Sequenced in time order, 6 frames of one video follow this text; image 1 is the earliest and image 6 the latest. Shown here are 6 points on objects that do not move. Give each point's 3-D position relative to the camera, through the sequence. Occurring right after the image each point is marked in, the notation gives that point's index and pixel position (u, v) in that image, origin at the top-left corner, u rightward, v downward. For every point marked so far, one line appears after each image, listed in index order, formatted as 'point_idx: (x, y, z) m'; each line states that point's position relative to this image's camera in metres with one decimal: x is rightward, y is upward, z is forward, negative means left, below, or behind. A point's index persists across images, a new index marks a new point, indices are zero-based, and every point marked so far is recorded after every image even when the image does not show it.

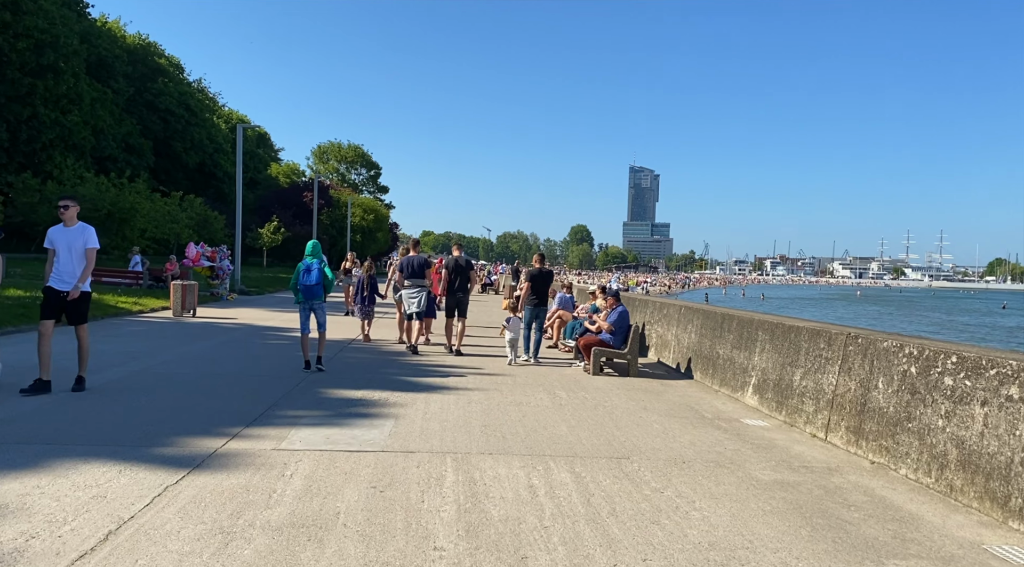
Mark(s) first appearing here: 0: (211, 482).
0: (-2.0, -1.3, +5.2) m
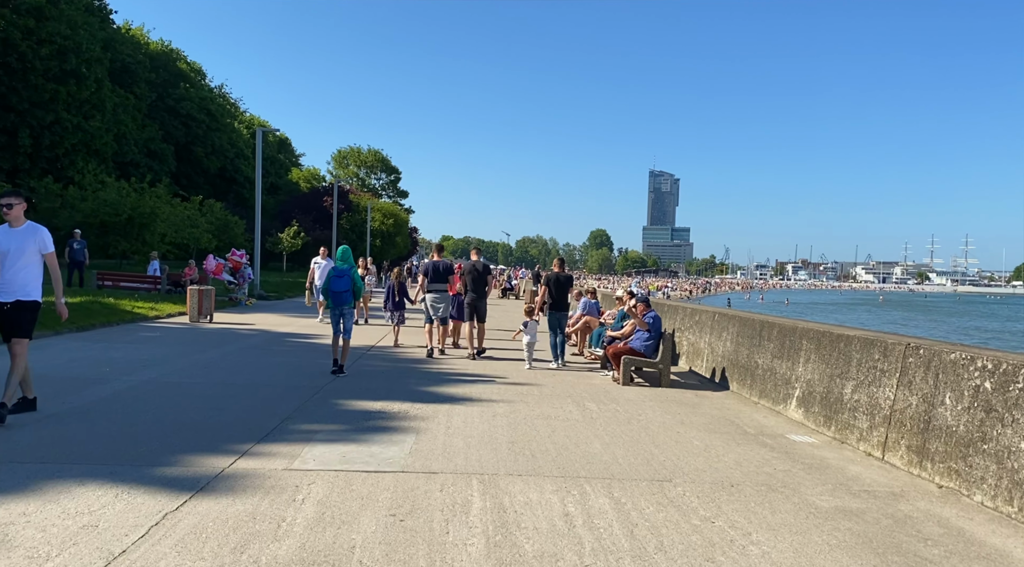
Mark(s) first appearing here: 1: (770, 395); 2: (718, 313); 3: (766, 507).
0: (-1.8, -1.3, +4.7) m
1: (+3.0, -1.3, +9.3) m
2: (+3.0, -0.4, +11.7) m
3: (+1.7, -1.5, +5.3) m
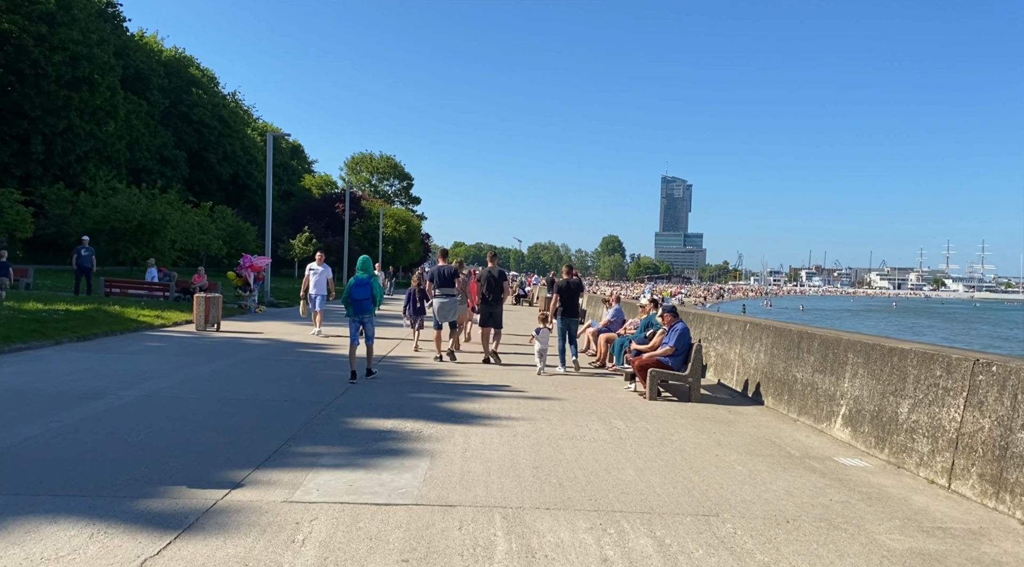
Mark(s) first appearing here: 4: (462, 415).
0: (-1.6, -1.4, +4.1) m
1: (+3.2, -1.4, +8.7) m
2: (+3.3, -0.5, +11.0) m
3: (+1.8, -1.5, +4.6) m
4: (-0.5, -1.4, +8.6) m
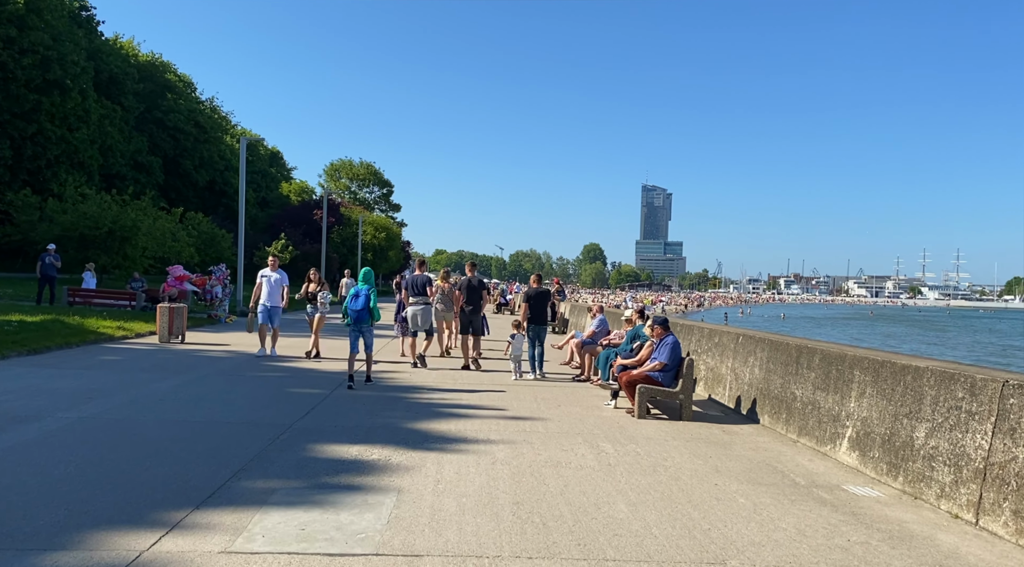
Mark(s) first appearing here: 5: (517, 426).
0: (-1.7, -1.5, +3.4) m
1: (+3.0, -1.5, +8.0) m
2: (+3.0, -0.7, +10.4) m
3: (+1.7, -1.6, +3.9) m
4: (-0.7, -1.5, +7.8) m
5: (+0.1, -1.6, +8.7) m
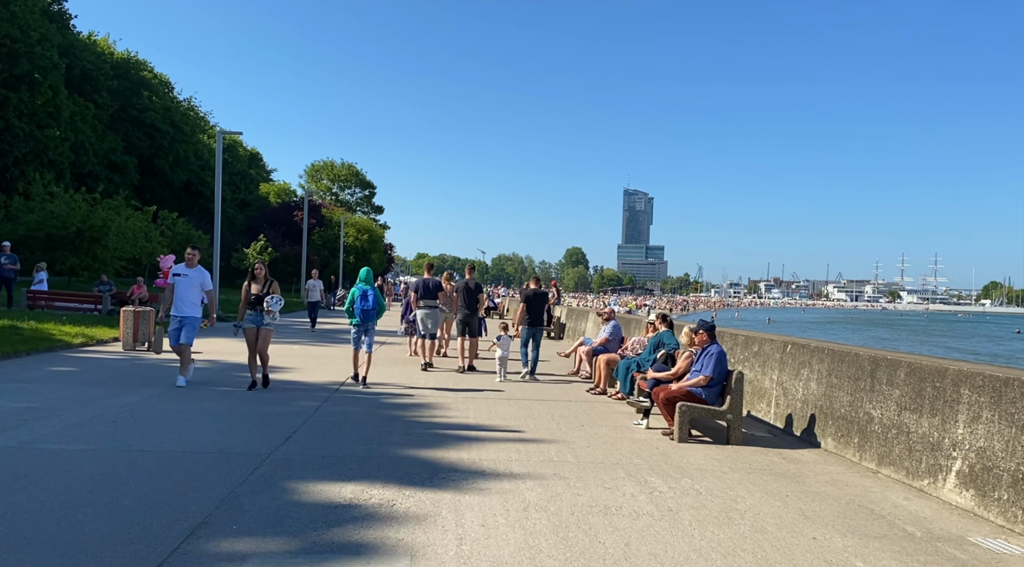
0: (-1.4, -1.4, +1.9) m
1: (+3.3, -1.5, +6.7) m
2: (+3.2, -0.7, +9.0) m
3: (+2.0, -1.6, +2.6) m
4: (-0.5, -1.5, +6.4) m
5: (+0.3, -1.6, +7.2) m
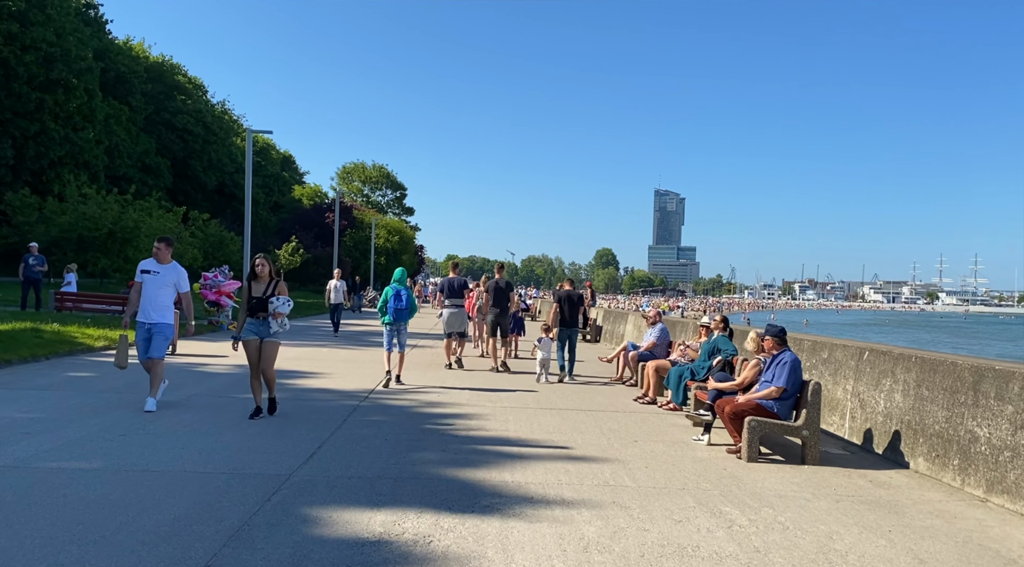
0: (-1.2, -1.4, +1.2) m
1: (+3.6, -1.5, +5.7) m
2: (+3.6, -0.7, +8.1) m
3: (+2.3, -1.6, +1.6) m
4: (-0.2, -1.5, +5.6) m
5: (+0.7, -1.5, +6.4) m
